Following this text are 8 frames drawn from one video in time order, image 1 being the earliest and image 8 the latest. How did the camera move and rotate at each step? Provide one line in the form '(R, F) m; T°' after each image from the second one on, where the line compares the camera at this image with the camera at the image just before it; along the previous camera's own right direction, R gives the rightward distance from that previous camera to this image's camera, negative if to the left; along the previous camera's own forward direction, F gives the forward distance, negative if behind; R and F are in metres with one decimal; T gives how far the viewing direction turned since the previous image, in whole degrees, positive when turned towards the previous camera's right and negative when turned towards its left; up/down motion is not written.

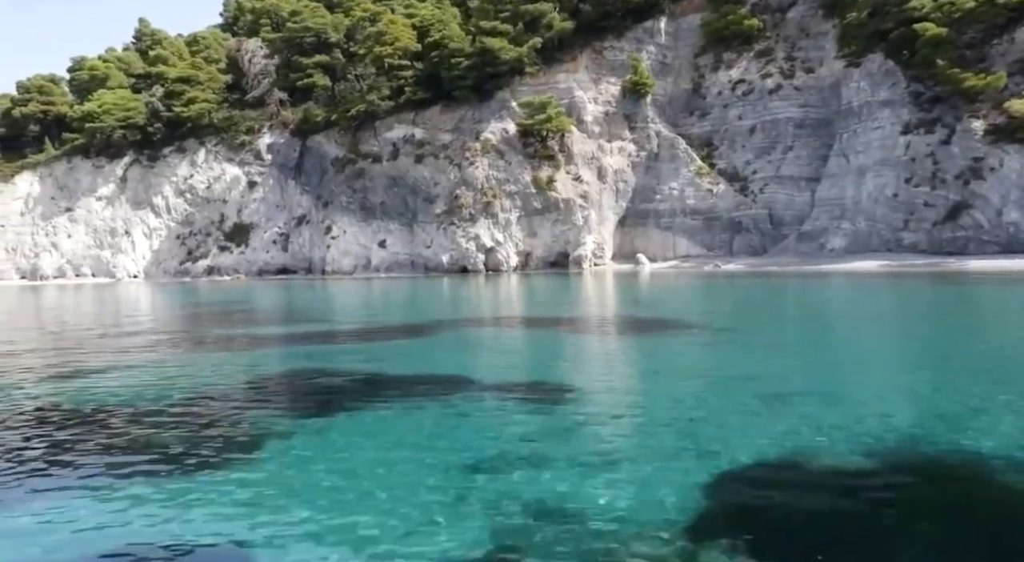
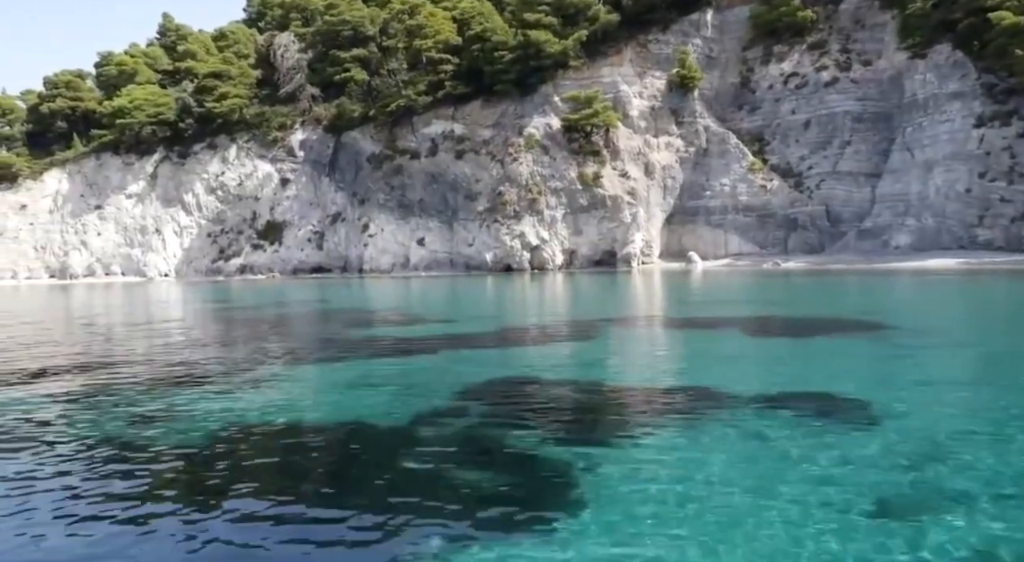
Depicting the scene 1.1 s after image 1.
(-2.0, +1.0) m; 0°
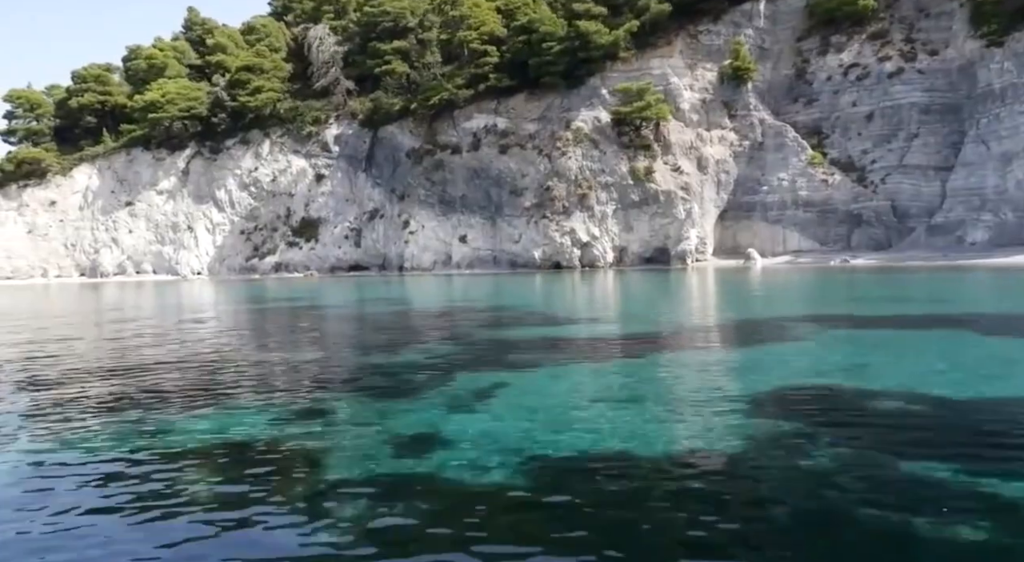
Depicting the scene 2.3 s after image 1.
(-2.1, +1.2) m; 0°
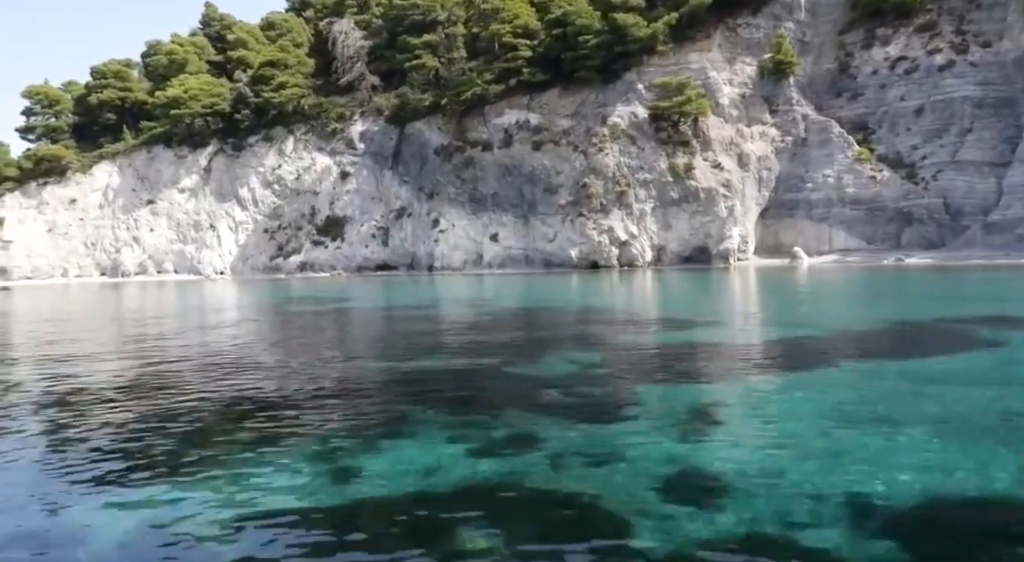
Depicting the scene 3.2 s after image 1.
(-1.5, +1.1) m; 0°
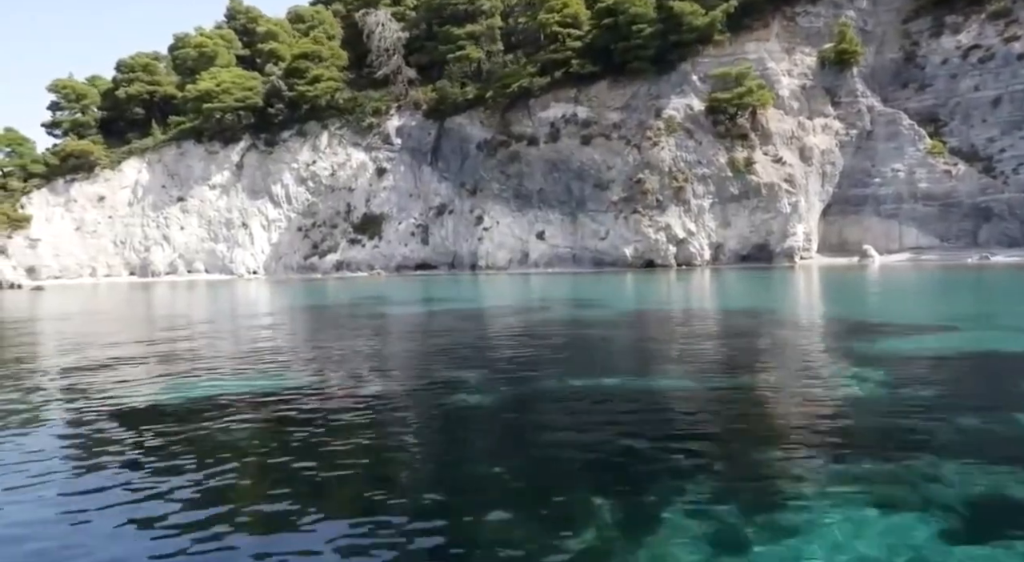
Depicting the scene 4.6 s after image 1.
(-2.0, +1.6) m; 0°
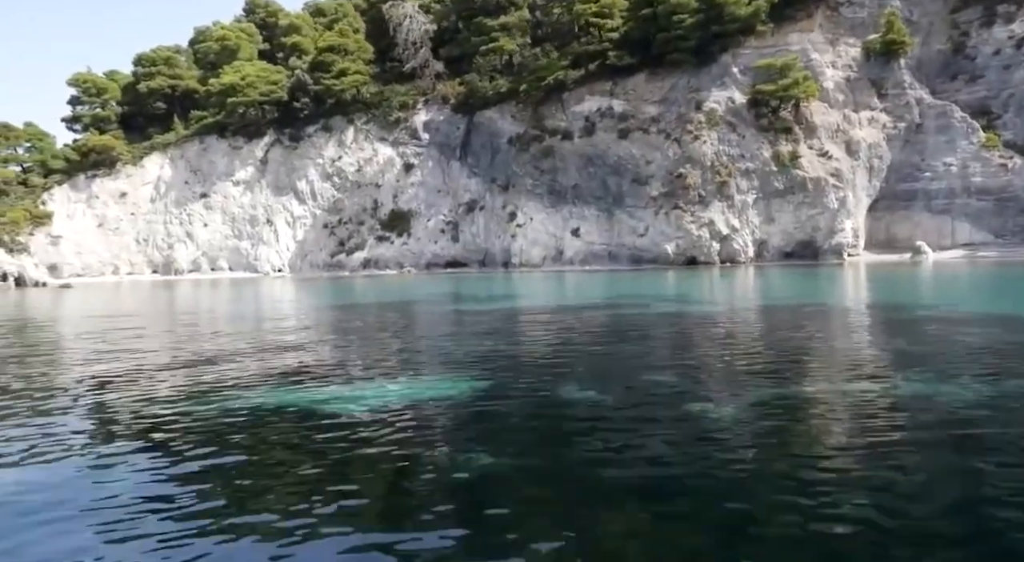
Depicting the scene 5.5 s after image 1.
(-1.5, +1.0) m; 0°
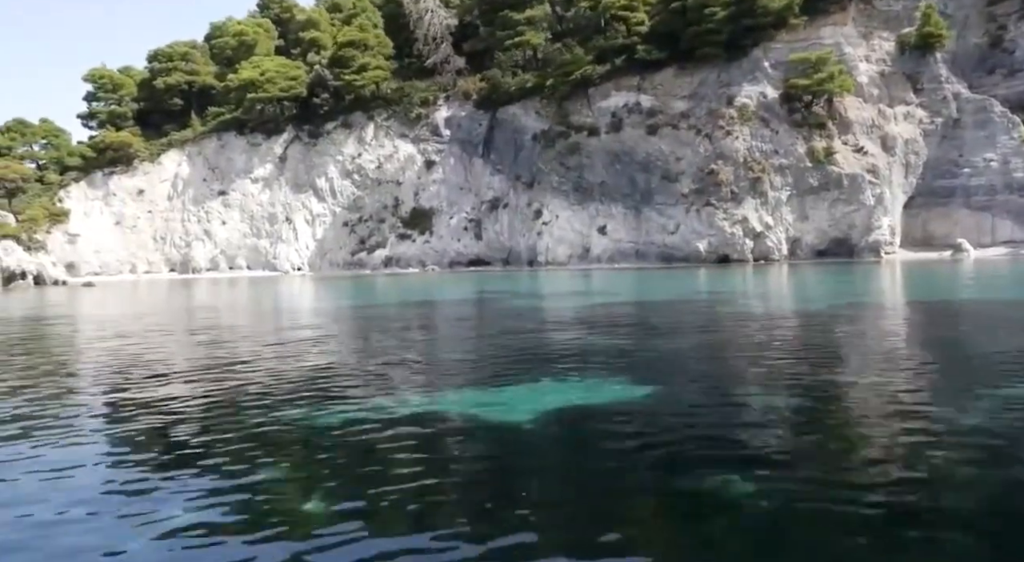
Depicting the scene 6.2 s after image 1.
(-1.1, +0.7) m; 0°
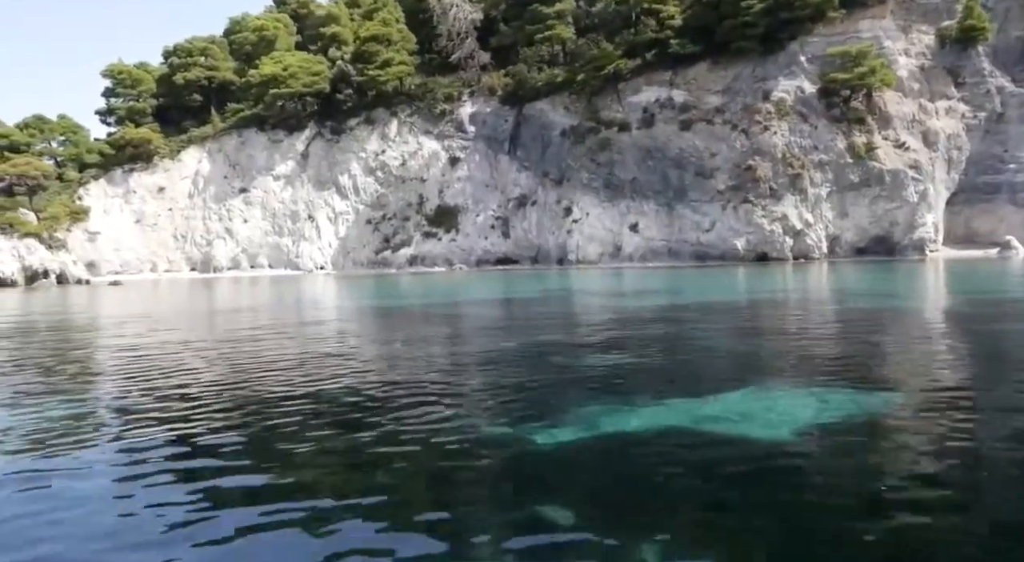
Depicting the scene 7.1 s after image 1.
(-1.3, +0.8) m; 0°
